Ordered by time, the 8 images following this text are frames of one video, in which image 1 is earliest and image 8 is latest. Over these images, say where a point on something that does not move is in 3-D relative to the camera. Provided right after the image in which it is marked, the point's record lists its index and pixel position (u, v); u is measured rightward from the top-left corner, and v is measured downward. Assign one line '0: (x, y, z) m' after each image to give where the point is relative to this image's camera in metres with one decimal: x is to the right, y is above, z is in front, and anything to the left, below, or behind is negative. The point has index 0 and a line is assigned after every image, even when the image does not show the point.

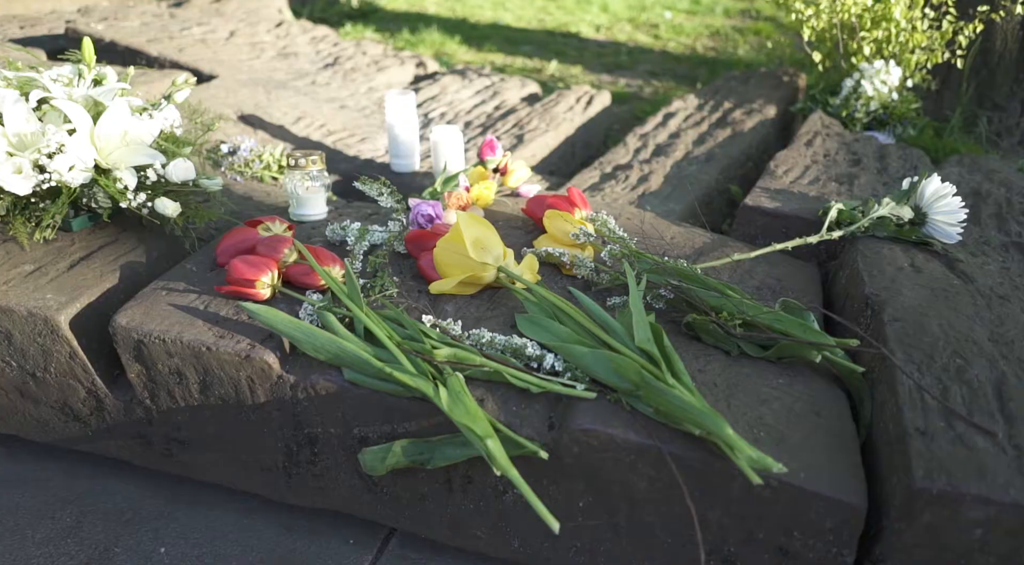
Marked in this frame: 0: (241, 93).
0: (-0.9, +0.7, +2.8) m
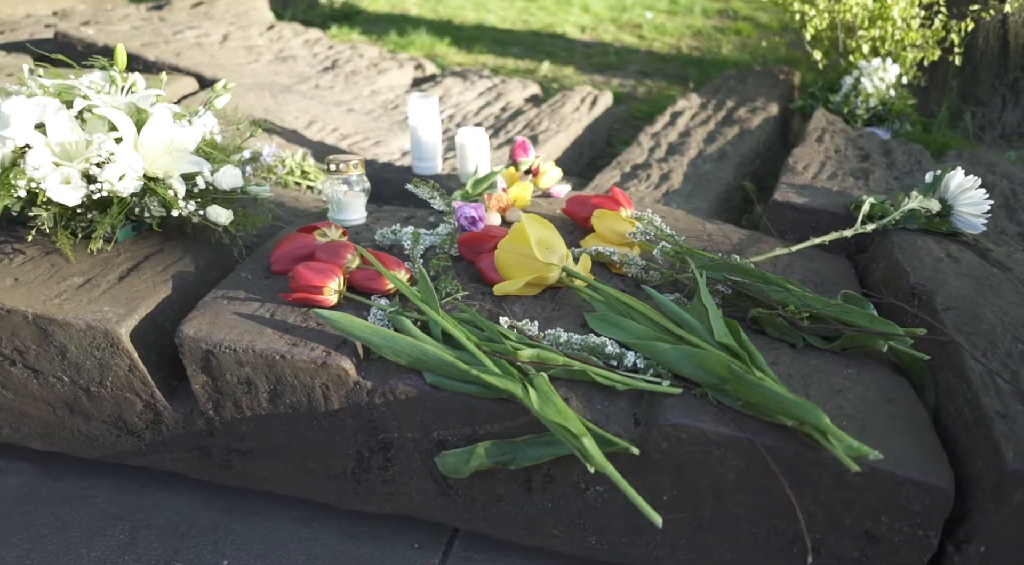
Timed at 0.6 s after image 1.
0: (-0.9, +0.7, +2.8) m
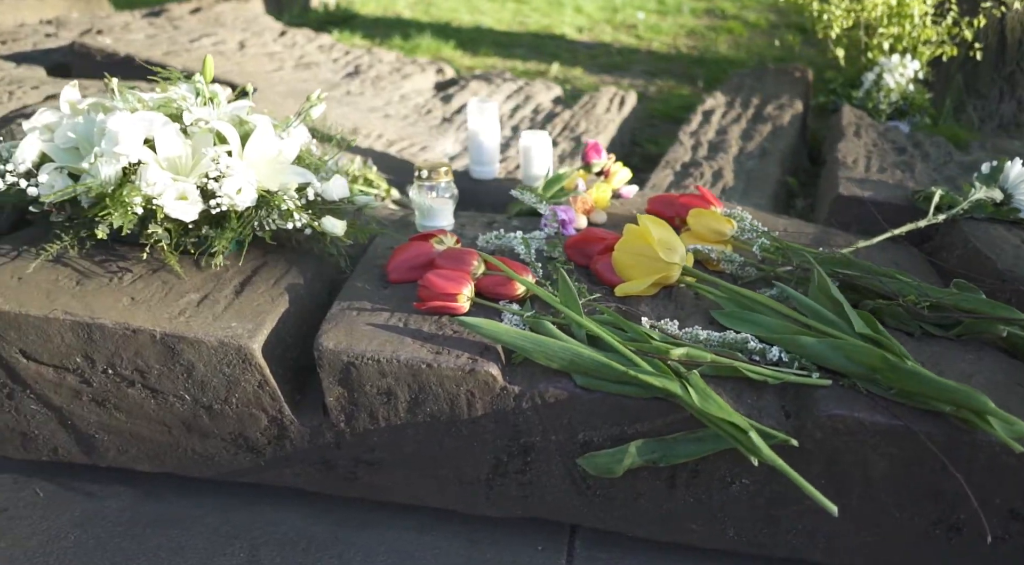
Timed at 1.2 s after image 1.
0: (-0.8, +0.6, +2.7) m
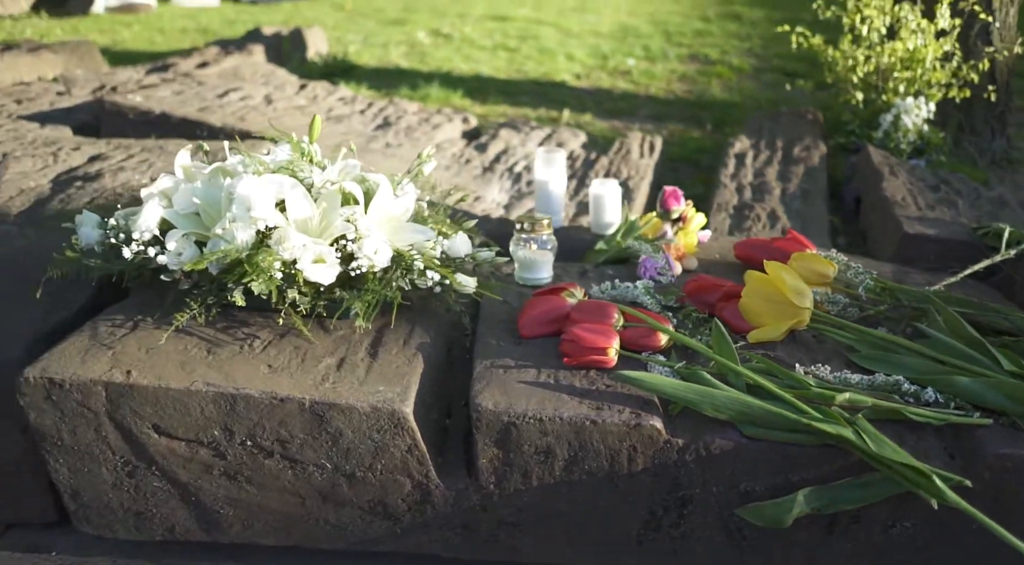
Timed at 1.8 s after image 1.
0: (-0.6, +0.4, +2.7) m
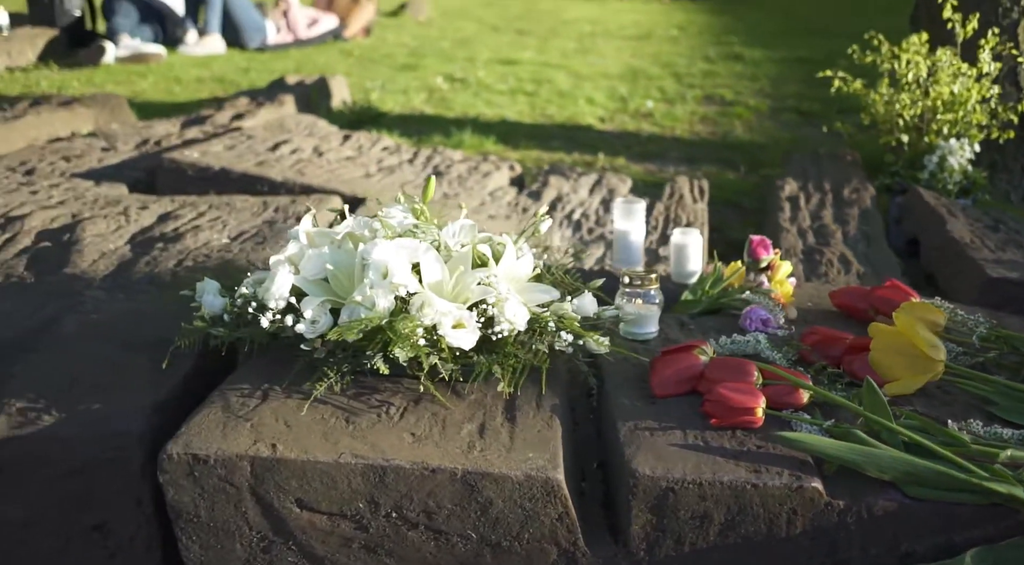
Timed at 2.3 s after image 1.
0: (-0.4, +0.2, +2.7) m
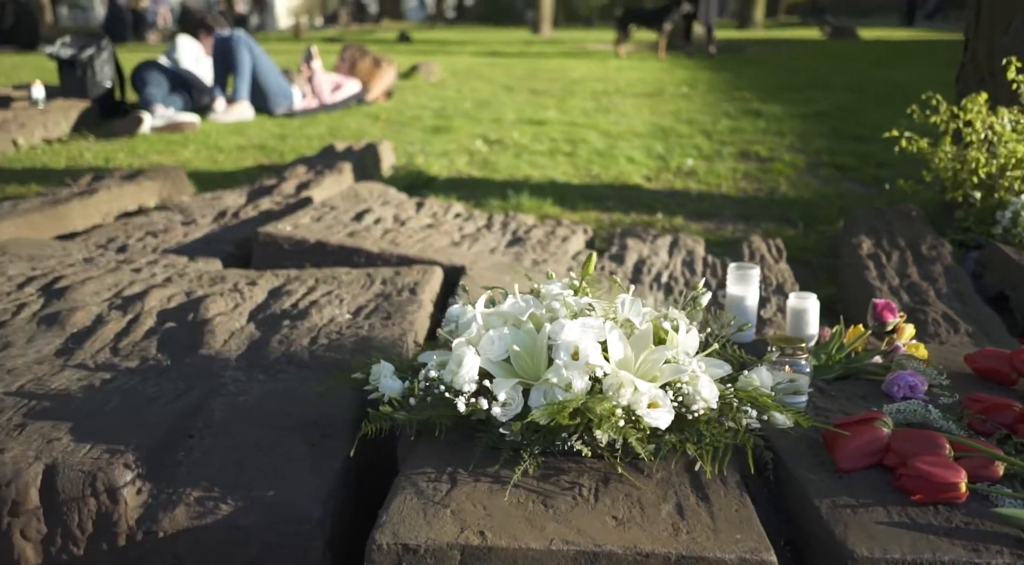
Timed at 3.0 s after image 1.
0: (0.0, 0.0, +2.7) m
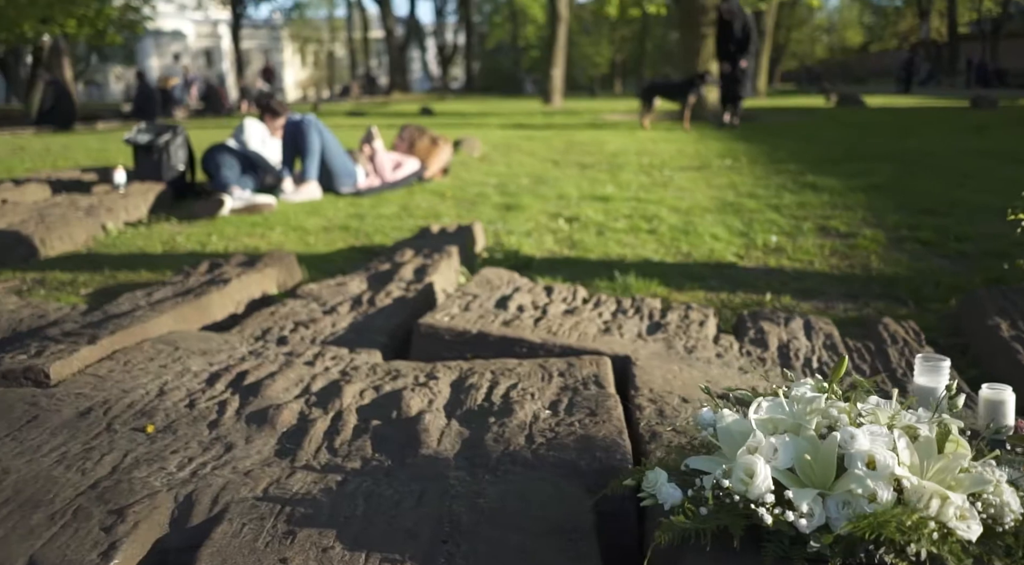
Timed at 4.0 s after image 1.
0: (+0.6, -0.3, +2.7) m
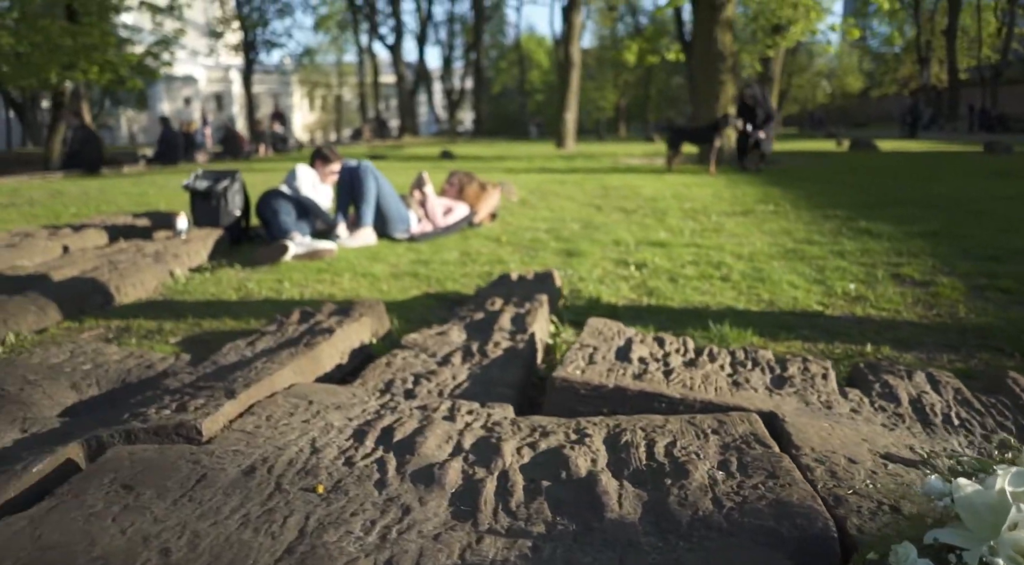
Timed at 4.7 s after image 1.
0: (+1.1, -0.5, +2.6) m
